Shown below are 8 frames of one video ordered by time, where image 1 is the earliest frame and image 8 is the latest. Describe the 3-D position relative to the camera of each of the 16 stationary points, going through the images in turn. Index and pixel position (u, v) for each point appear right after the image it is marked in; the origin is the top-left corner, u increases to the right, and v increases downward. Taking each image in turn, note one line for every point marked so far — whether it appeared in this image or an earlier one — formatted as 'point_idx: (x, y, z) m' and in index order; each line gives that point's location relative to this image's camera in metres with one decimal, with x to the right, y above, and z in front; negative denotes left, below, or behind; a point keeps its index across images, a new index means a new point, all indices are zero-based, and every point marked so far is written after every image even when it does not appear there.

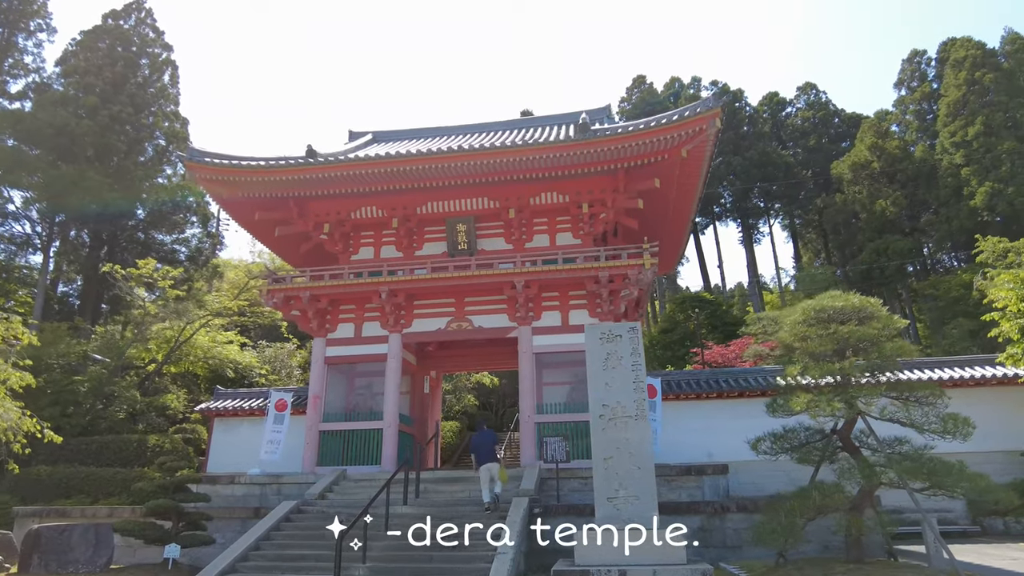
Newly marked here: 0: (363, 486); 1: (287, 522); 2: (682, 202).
0: (-2.4, -3.2, +10.5) m
1: (-3.1, -3.2, +9.0) m
2: (+3.6, +1.8, +13.6) m
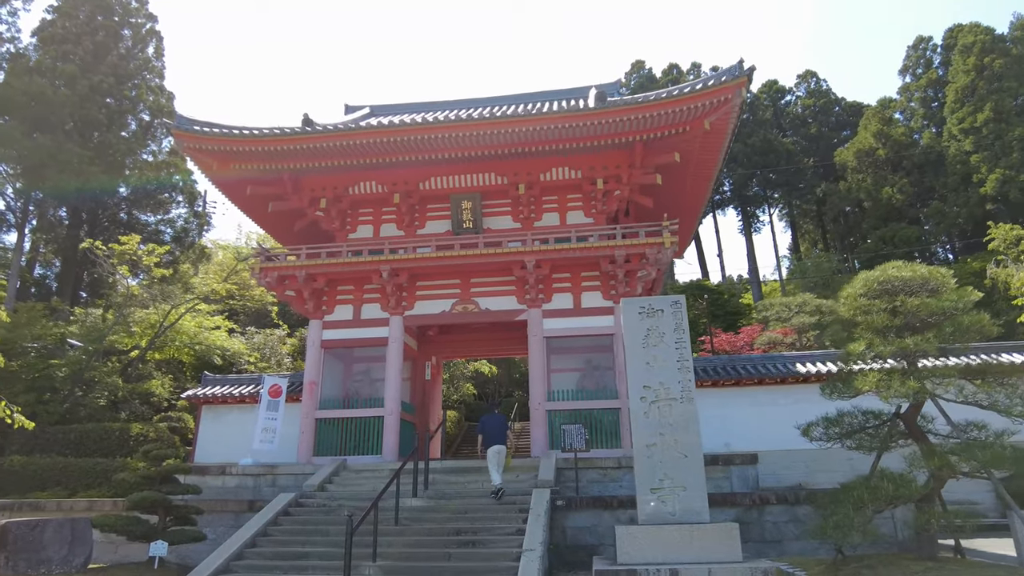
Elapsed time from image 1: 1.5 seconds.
0: (-2.2, -2.9, +9.8) m
1: (-2.9, -2.9, +8.3) m
2: (+3.7, +2.2, +12.9) m
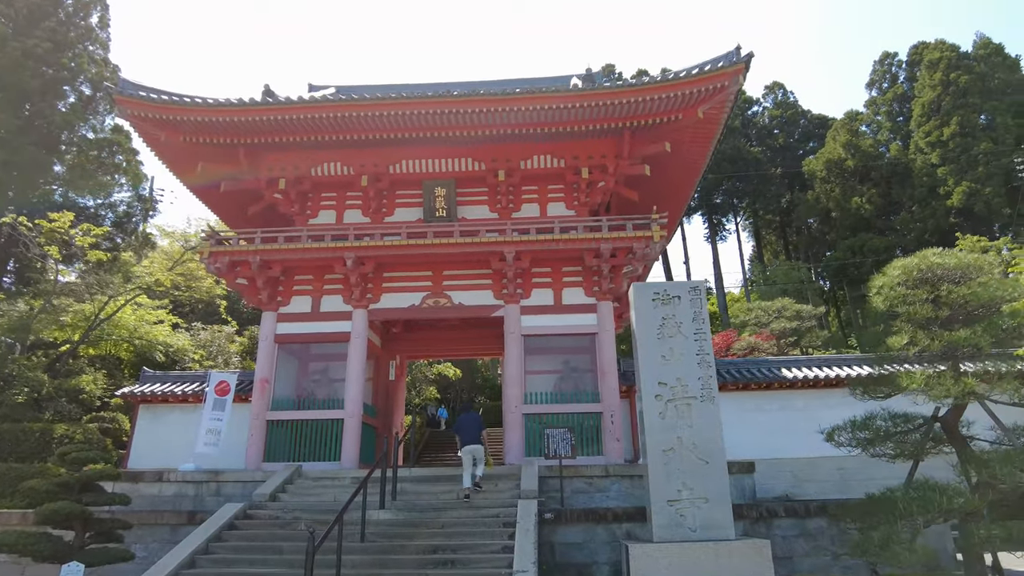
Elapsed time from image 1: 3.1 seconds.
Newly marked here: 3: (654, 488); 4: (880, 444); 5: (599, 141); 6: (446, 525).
0: (-2.5, -2.7, +8.7) m
1: (-3.1, -2.7, +7.2) m
2: (+3.3, +2.2, +12.3) m
3: (+1.2, -1.7, +5.3) m
4: (+3.3, -1.4, +5.9) m
5: (+1.5, +2.6, +11.5) m
6: (-0.7, -2.5, +6.9) m
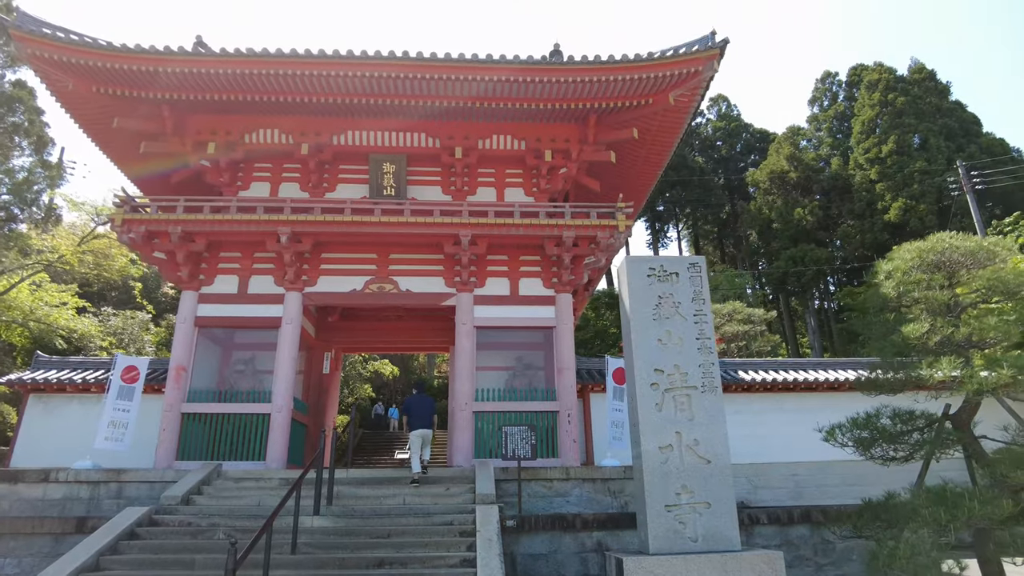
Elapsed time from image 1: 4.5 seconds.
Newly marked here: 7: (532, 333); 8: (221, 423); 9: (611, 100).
0: (-3.1, -2.3, +7.6) m
1: (-3.5, -2.3, +6.0) m
2: (+2.5, +2.2, +11.8) m
3: (+1.0, -1.5, +4.6) m
4: (+3.1, -1.3, +5.4) m
5: (+0.9, +2.7, +10.8) m
6: (-1.1, -2.3, +6.0) m
7: (+0.3, -0.7, +10.3) m
8: (-4.2, -1.9, +9.4) m
9: (+1.6, +2.9, +10.2) m
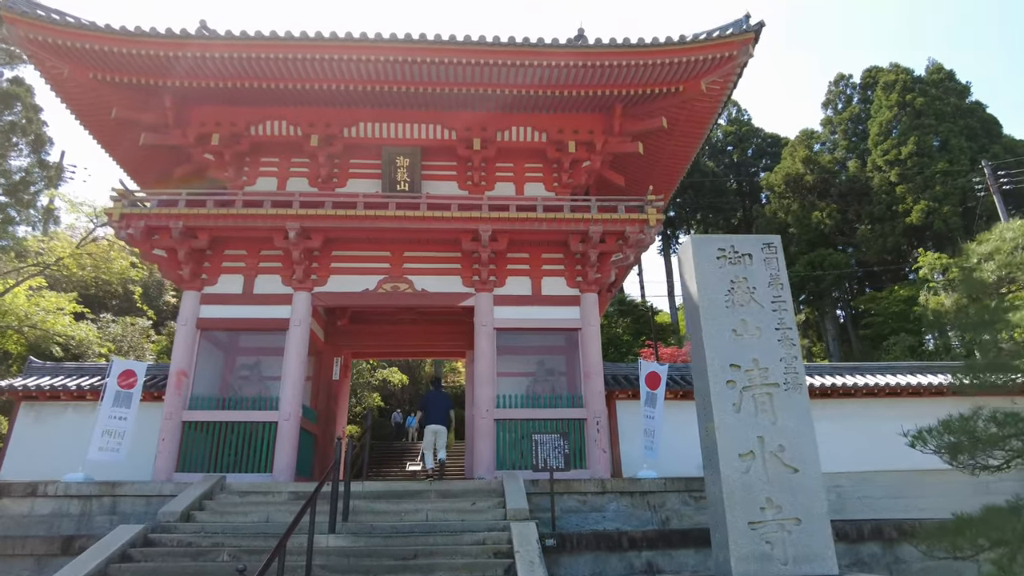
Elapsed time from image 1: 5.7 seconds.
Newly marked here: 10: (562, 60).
0: (-2.8, -2.3, +6.9) m
1: (-3.2, -2.2, +5.3) m
2: (+2.9, +2.2, +11.2) m
3: (+1.3, -1.3, +4.0) m
4: (+3.4, -1.2, +4.7) m
5: (+1.2, +2.7, +10.2) m
6: (-0.8, -2.2, +5.3) m
7: (+0.6, -0.7, +9.7) m
8: (-3.9, -1.9, +8.8) m
9: (+1.9, +3.0, +9.6) m
10: (+0.7, +3.2, +9.1) m
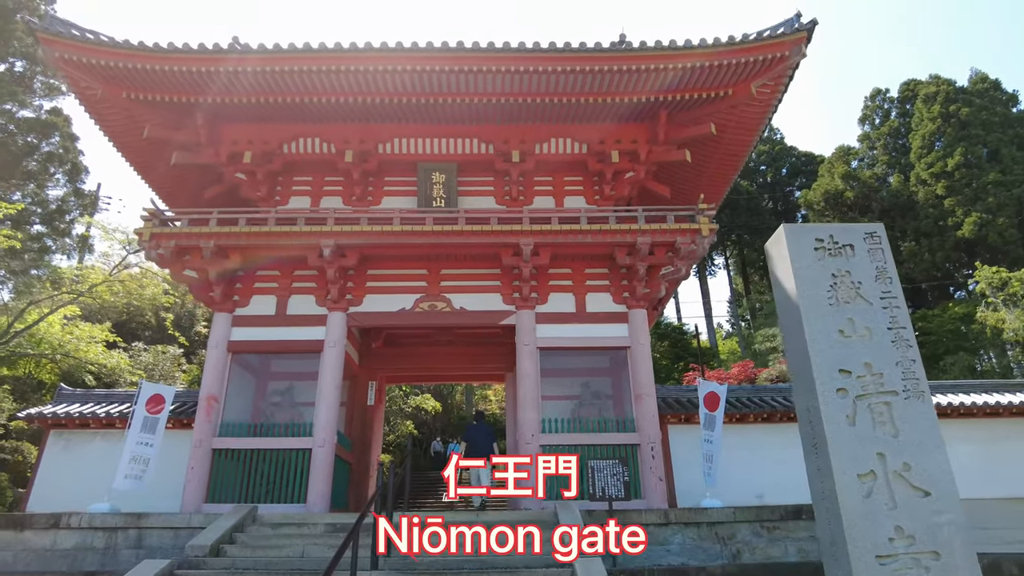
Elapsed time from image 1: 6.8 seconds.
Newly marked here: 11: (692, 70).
0: (-2.2, -2.4, +6.4) m
1: (-2.7, -2.3, +4.8) m
2: (+3.5, +2.0, +10.7) m
3: (+1.7, -1.3, +3.3) m
4: (+3.8, -1.1, +4.0) m
5: (+1.8, +2.5, +9.8) m
6: (-0.3, -2.2, +4.7) m
7: (+1.3, -0.9, +9.1) m
8: (-3.3, -2.2, +8.3) m
9: (+2.4, +2.8, +9.2) m
10: (+1.2, +3.0, +8.7) m
11: (+2.4, +3.0, +8.9) m
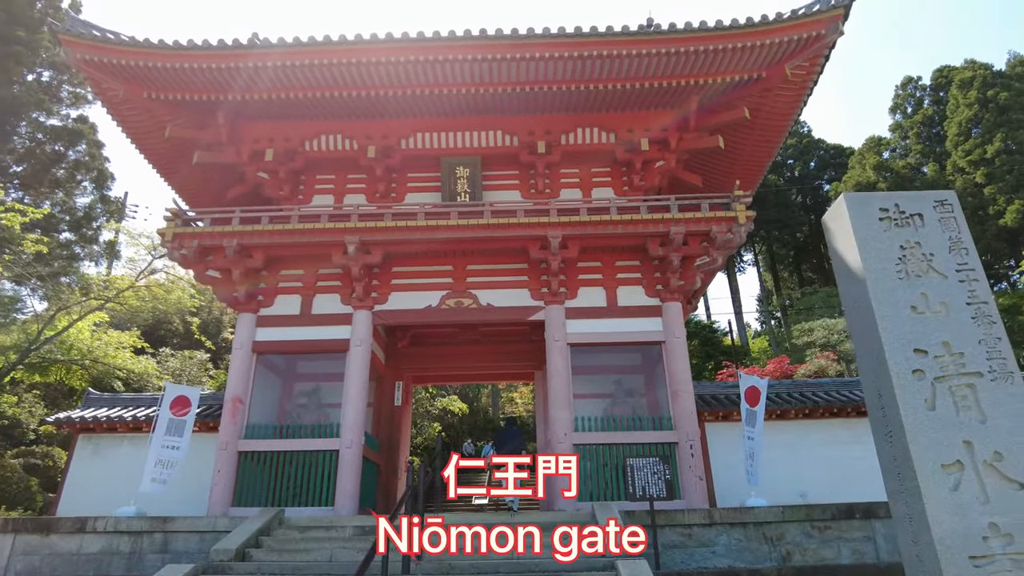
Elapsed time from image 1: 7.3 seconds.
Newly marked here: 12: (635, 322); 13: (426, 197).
0: (-1.9, -2.4, +6.2) m
1: (-2.4, -2.3, +4.6) m
2: (+3.9, +2.1, +10.3) m
3: (+1.9, -1.2, +3.0) m
4: (+4.0, -1.0, +3.6) m
5: (+2.1, +2.6, +9.4) m
6: (0.0, -2.1, +4.5) m
7: (+1.7, -0.8, +8.8) m
8: (-2.9, -2.2, +8.1) m
9: (+2.8, +2.9, +8.8) m
10: (+1.5, +3.1, +8.4) m
11: (+2.8, +3.1, +8.5) m
12: (+1.7, -0.4, +8.9) m
13: (-1.3, +1.4, +9.8) m
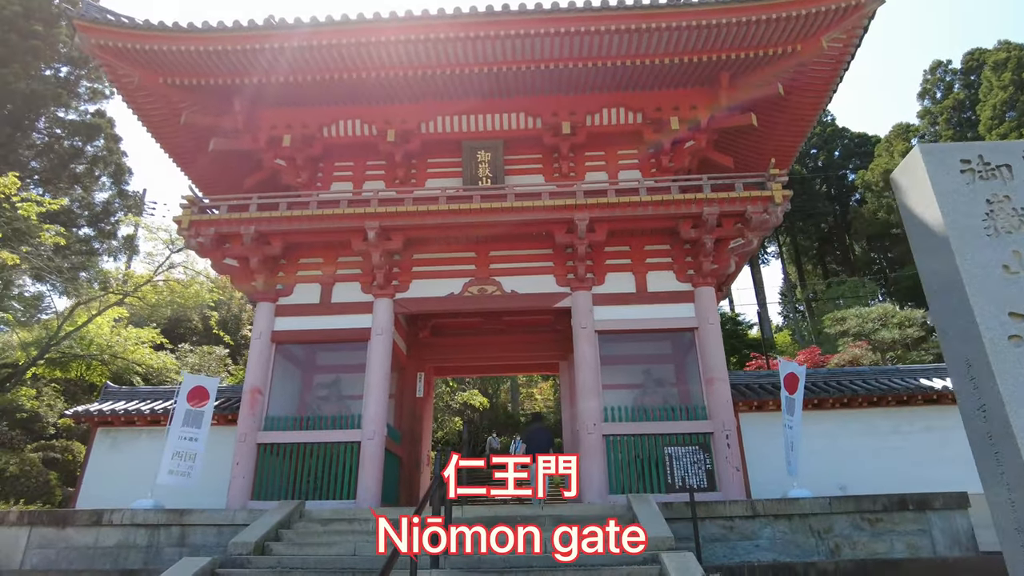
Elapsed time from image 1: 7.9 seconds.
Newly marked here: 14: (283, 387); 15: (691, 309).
0: (-1.6, -2.2, +6.0) m
1: (-2.2, -2.1, +4.4) m
2: (+4.2, +2.3, +9.9) m
3: (+2.1, -1.0, +2.6) m
4: (+4.2, -0.8, +3.2) m
5: (+2.5, +2.8, +9.1) m
6: (+0.2, -2.0, +4.2) m
7: (+2.0, -0.6, +8.4) m
8: (-2.5, -2.0, +7.9) m
9: (+3.1, +3.1, +8.4) m
10: (+1.8, +3.3, +8.0) m
11: (+3.1, +3.3, +8.1) m
12: (+2.0, -0.2, +8.5) m
13: (-0.9, +1.6, +9.5) m
14: (-2.9, -1.2, +8.5) m
15: (+2.3, -0.3, +8.5) m
